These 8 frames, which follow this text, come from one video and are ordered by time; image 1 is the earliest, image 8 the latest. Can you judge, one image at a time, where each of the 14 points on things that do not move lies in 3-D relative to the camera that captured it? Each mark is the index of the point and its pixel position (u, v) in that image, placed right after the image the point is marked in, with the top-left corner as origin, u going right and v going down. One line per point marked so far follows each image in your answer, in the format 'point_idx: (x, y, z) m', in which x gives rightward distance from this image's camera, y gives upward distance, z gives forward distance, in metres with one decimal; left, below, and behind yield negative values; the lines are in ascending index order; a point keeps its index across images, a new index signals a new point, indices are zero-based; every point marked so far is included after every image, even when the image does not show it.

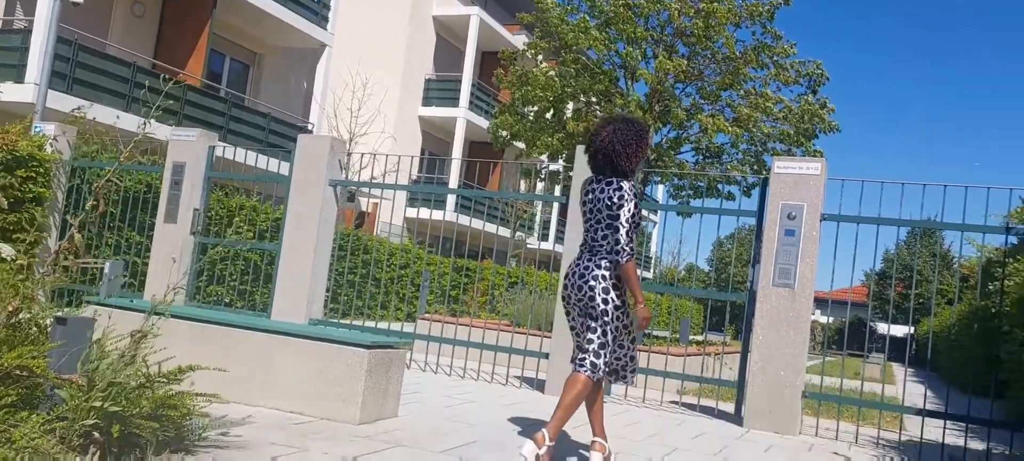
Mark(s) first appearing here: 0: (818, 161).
0: (+2.0, +0.4, +5.5) m
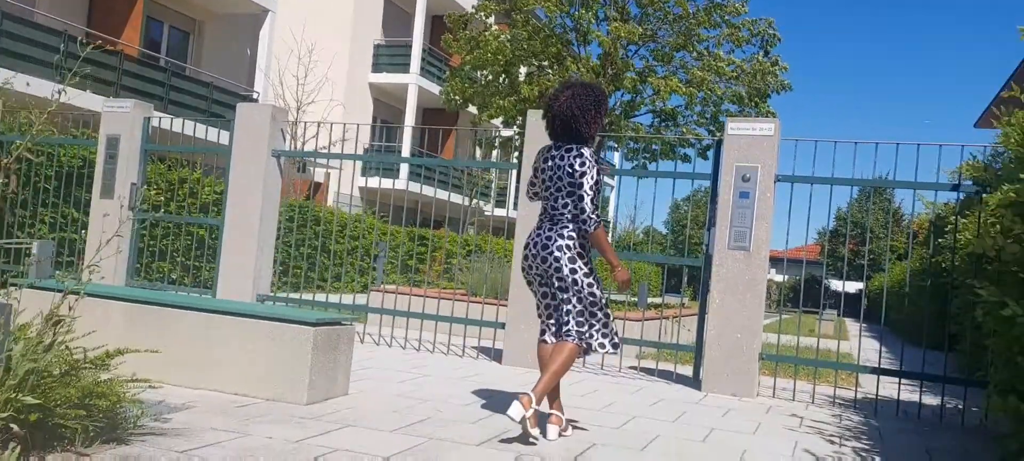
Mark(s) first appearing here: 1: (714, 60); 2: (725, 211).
0: (+1.6, +0.7, +5.5) m
1: (+2.8, +2.3, +11.8) m
2: (+1.4, +0.1, +5.5) m
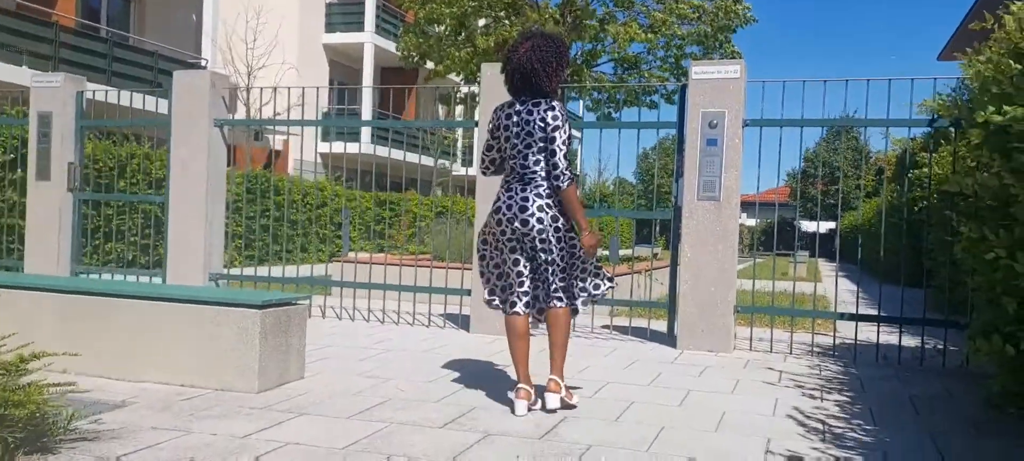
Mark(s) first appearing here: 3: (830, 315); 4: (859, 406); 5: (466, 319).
0: (+1.4, +1.0, +5.2) m
1: (+2.2, +3.0, +11.5) m
2: (+1.1, +0.4, +5.3) m
3: (+1.9, -0.5, +5.1) m
4: (+1.5, -0.8, +3.8) m
5: (-0.4, -0.7, +6.5) m
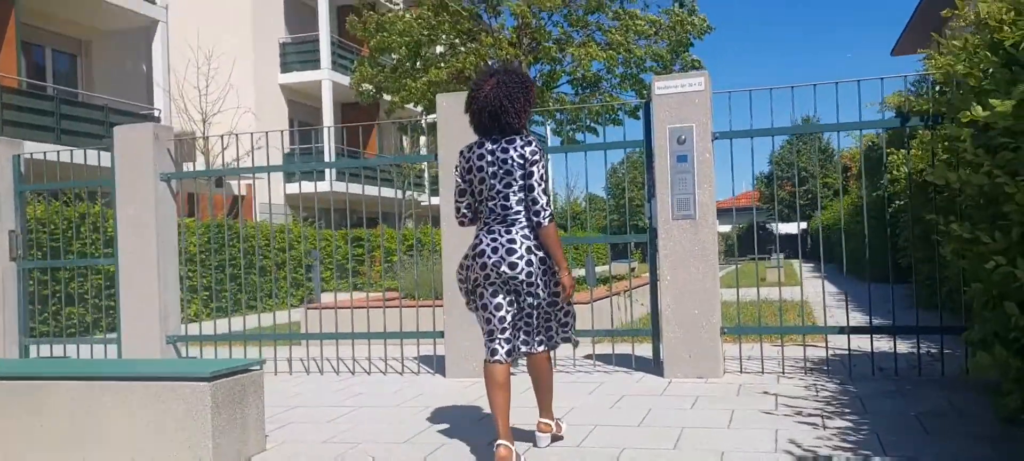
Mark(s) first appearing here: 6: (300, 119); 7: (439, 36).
0: (+1.1, +0.9, +5.0) m
1: (+1.6, +2.8, +11.4) m
2: (+0.9, +0.3, +5.1) m
3: (+1.7, -0.6, +4.9) m
4: (+1.4, -0.8, +3.6) m
5: (-0.5, -0.9, +6.2) m
6: (-4.8, +2.5, +19.4) m
7: (-1.0, +2.5, +11.3) m
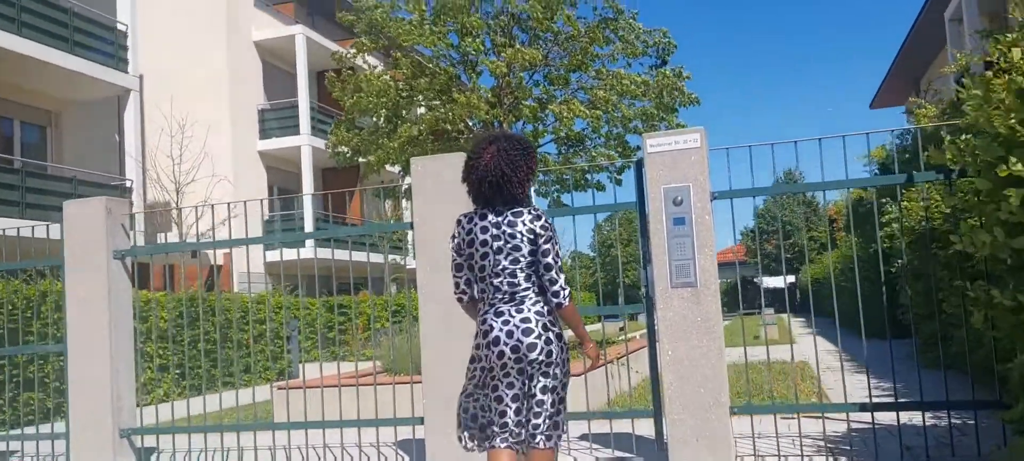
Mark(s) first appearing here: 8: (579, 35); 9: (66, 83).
0: (+1.0, +0.5, +4.6) m
1: (+1.3, +2.0, +11.1) m
2: (+0.8, -0.1, +4.6) m
3: (+1.7, -0.9, +4.4) m
4: (+1.4, -1.1, +3.1) m
5: (-0.6, -1.4, +5.7) m
6: (-5.1, +1.0, +19.1) m
7: (-1.2, +1.7, +11.0) m
8: (+0.8, +2.5, +11.0) m
9: (-7.3, +2.4, +14.0) m
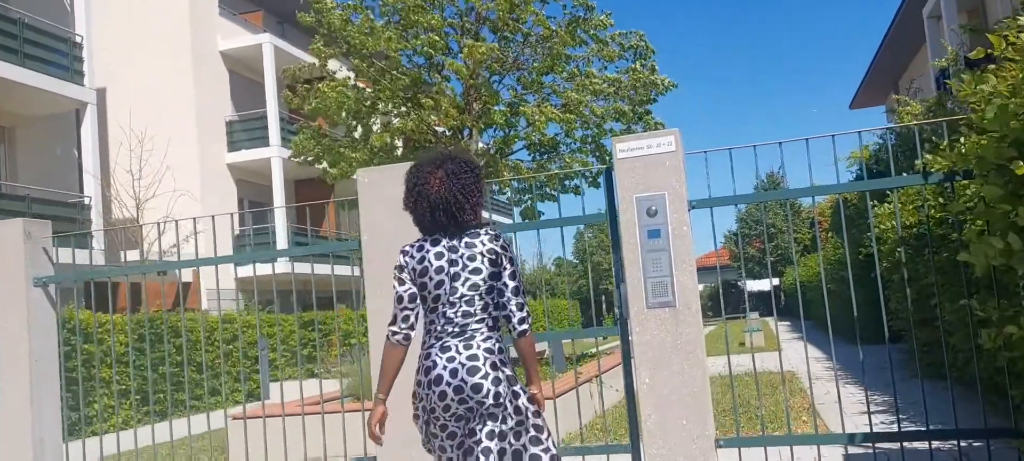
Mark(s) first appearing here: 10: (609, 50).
0: (+0.8, +0.5, +4.2) m
1: (+0.9, +1.9, +10.7) m
2: (+0.6, -0.1, +4.2) m
3: (+1.5, -0.9, +4.0) m
4: (+1.3, -1.1, +2.6) m
5: (-0.8, -1.5, +5.2) m
6: (-5.6, +0.7, +18.5) m
7: (-1.6, +1.5, +10.5) m
8: (+0.5, +2.4, +10.6) m
9: (-7.7, +2.1, +13.4) m
10: (+1.2, +2.3, +10.9) m
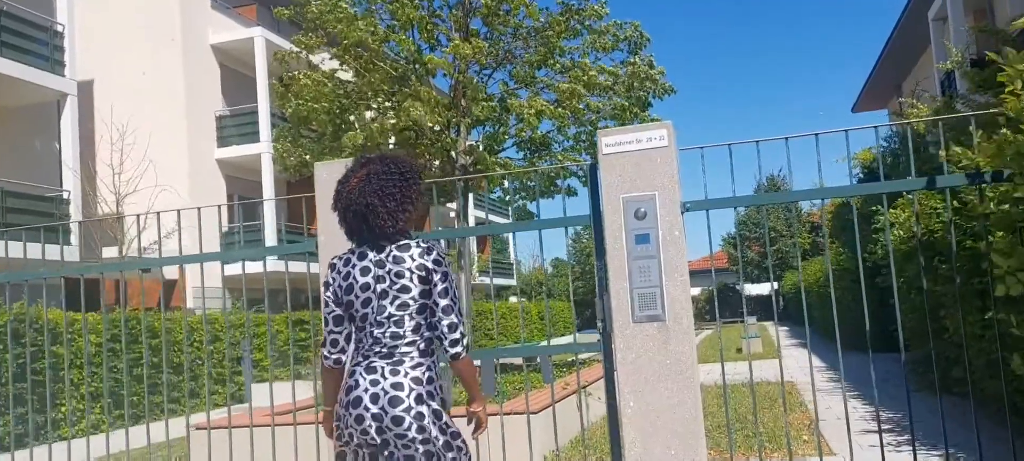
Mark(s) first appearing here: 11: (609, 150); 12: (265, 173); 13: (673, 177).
0: (+0.7, +0.5, +3.7) m
1: (+0.9, +1.9, +10.2) m
2: (+0.5, -0.2, +3.8) m
3: (+1.3, -1.0, +3.5) m
4: (+1.1, -1.1, +2.2) m
5: (-0.9, -1.5, +4.7) m
6: (-5.7, +0.7, +18.0) m
7: (-1.7, +1.5, +10.0) m
8: (+0.4, +2.4, +10.1) m
9: (-7.8, +2.2, +13.0) m
10: (+1.1, +2.3, +10.5) m
11: (+0.4, +0.4, +3.8) m
12: (-4.8, +1.1, +16.7) m
13: (+0.7, +0.2, +3.7) m
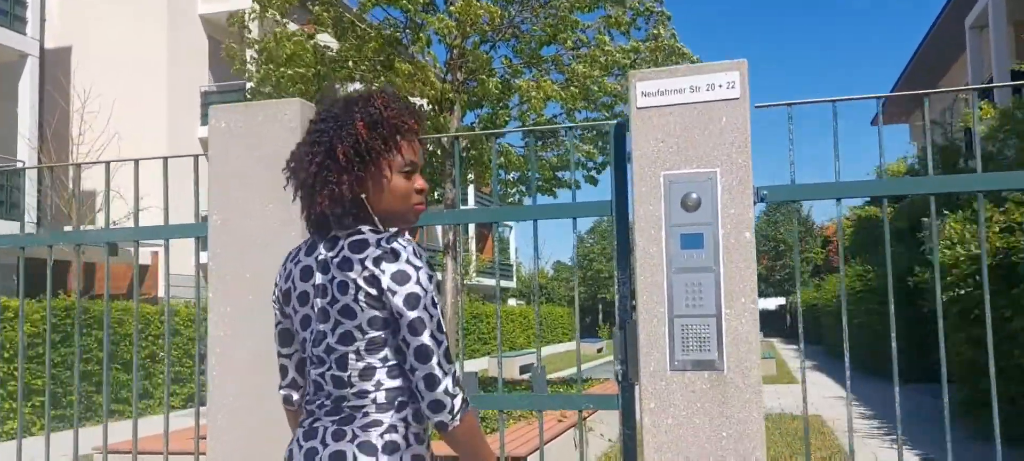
0: (+0.6, +0.5, +2.5) m
1: (+0.9, +1.9, +9.0) m
2: (+0.4, -0.1, +2.5) m
3: (+1.2, -1.0, +2.2) m
4: (+1.0, -1.2, +0.9) m
5: (-1.0, -1.5, +3.5) m
6: (-5.7, +1.0, +16.8) m
7: (-1.6, +1.6, +8.8) m
8: (+0.5, +2.4, +8.9) m
9: (-7.7, +2.6, +11.7) m
10: (+1.2, +2.2, +9.2) m
11: (+0.4, +0.4, +2.5) m
12: (-4.8, +1.4, +15.5) m
13: (+0.6, +0.2, +2.4) m
